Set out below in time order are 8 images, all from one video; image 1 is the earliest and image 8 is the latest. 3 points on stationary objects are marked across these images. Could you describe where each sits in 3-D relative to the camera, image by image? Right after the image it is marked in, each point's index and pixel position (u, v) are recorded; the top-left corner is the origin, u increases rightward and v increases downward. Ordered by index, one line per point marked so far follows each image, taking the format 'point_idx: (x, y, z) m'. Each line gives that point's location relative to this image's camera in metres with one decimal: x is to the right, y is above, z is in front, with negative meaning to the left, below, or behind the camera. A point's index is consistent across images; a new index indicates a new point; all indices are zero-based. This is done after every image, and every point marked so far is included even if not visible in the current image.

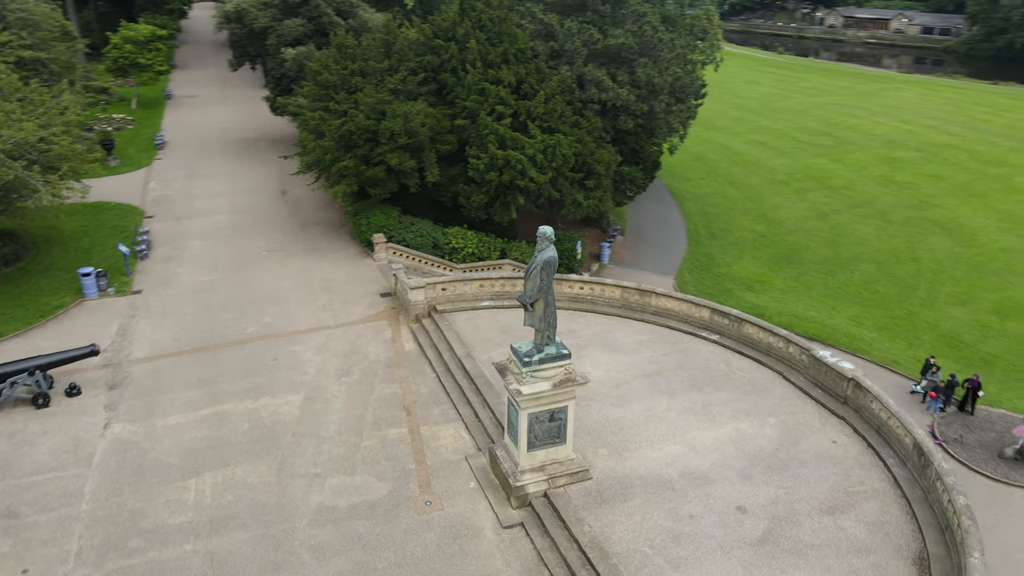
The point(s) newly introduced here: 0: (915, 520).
0: (+7.8, -4.5, +14.2) m
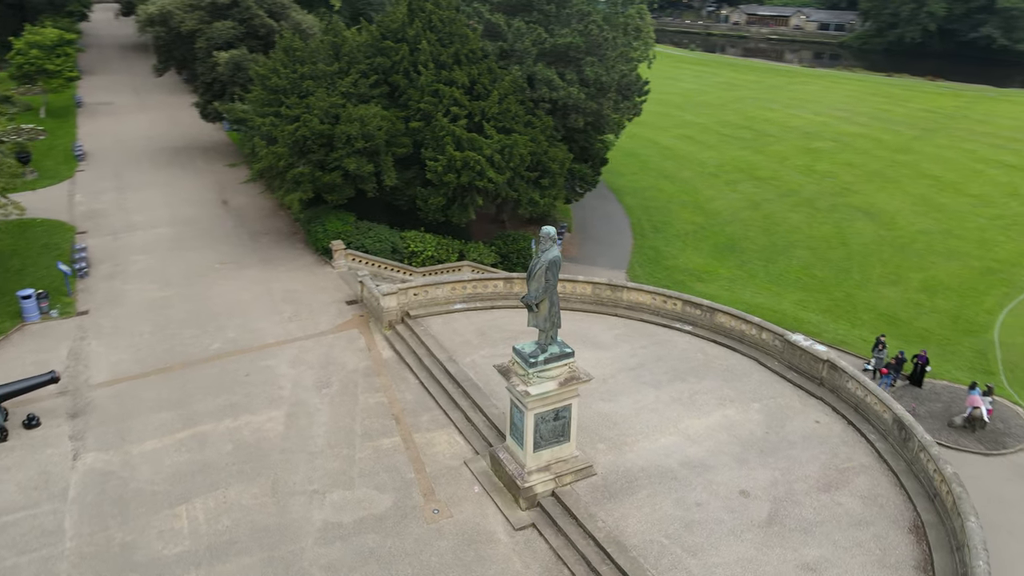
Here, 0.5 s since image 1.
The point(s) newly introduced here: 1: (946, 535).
0: (+8.0, -4.1, +15.0) m
1: (+8.1, -4.6, +13.7) m
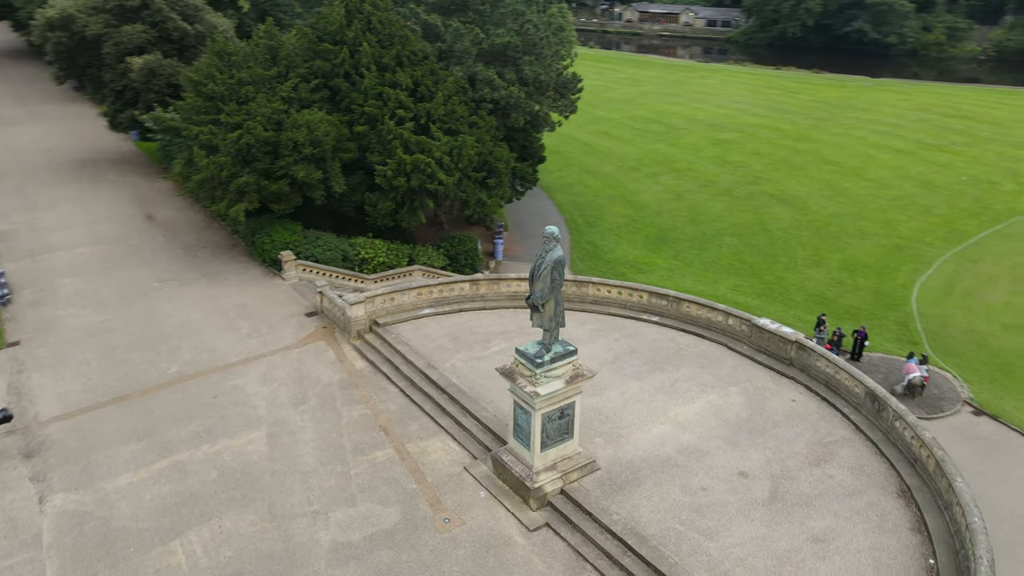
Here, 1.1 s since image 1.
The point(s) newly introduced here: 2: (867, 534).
0: (+8.1, -3.7, +16.0) m
1: (+8.4, -4.1, +14.7) m
2: (+6.8, -4.7, +14.0) m
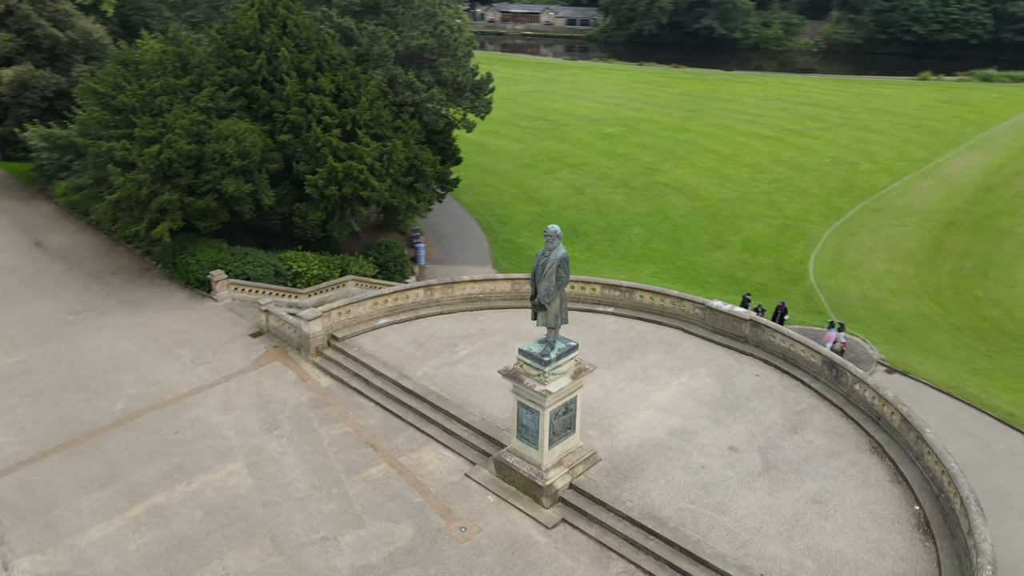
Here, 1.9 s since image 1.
0: (+8.0, -3.1, +17.4) m
1: (+8.6, -3.5, +16.1) m
2: (+7.1, -4.2, +15.2) m
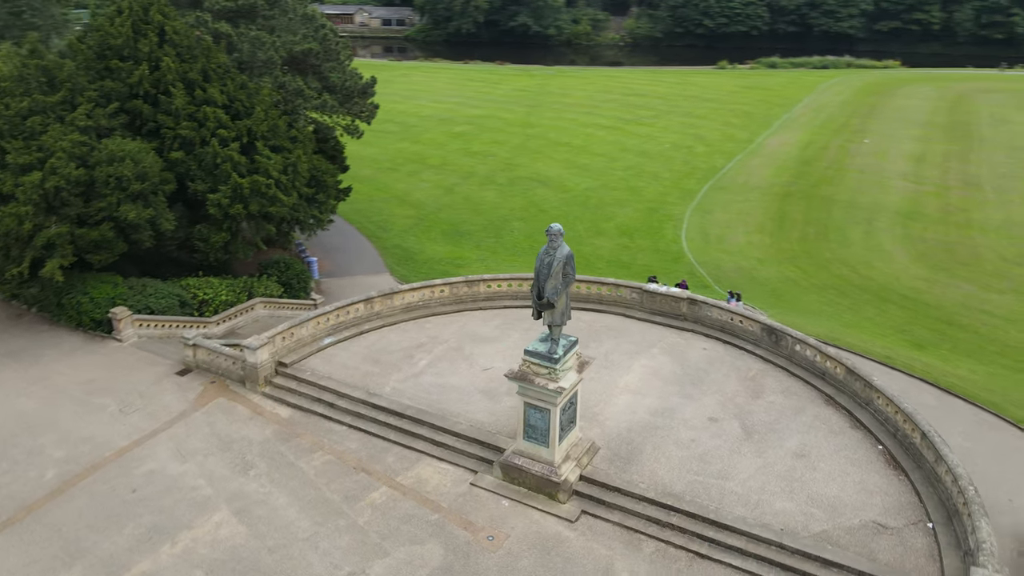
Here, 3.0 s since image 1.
0: (+7.5, -2.3, +19.2) m
1: (+8.3, -2.7, +18.1) m
2: (+7.2, -3.5, +16.9) m
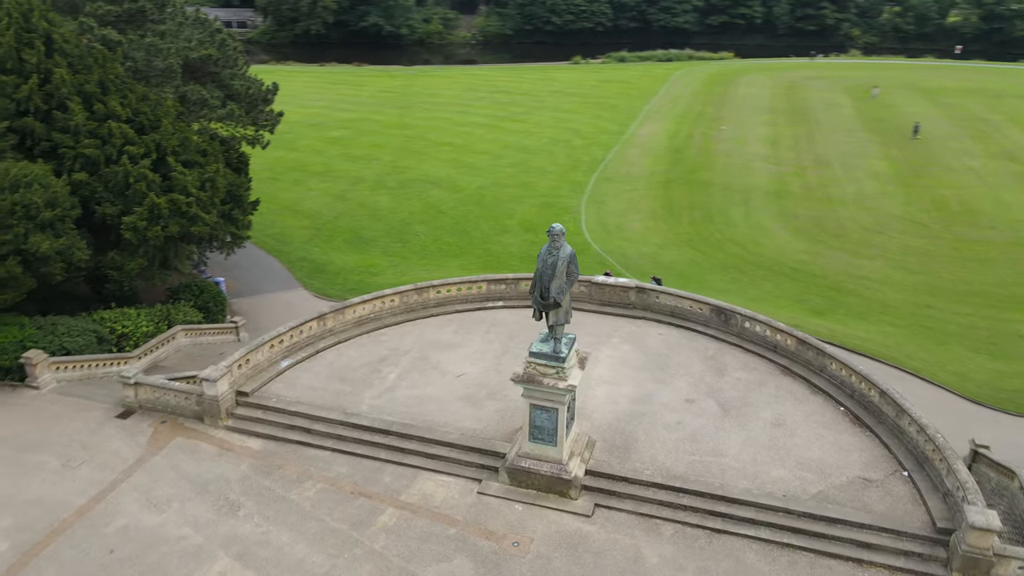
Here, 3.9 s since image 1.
0: (+6.7, -1.8, +20.5) m
1: (+7.8, -2.1, +19.5) m
2: (+7.0, -2.9, +18.2) m
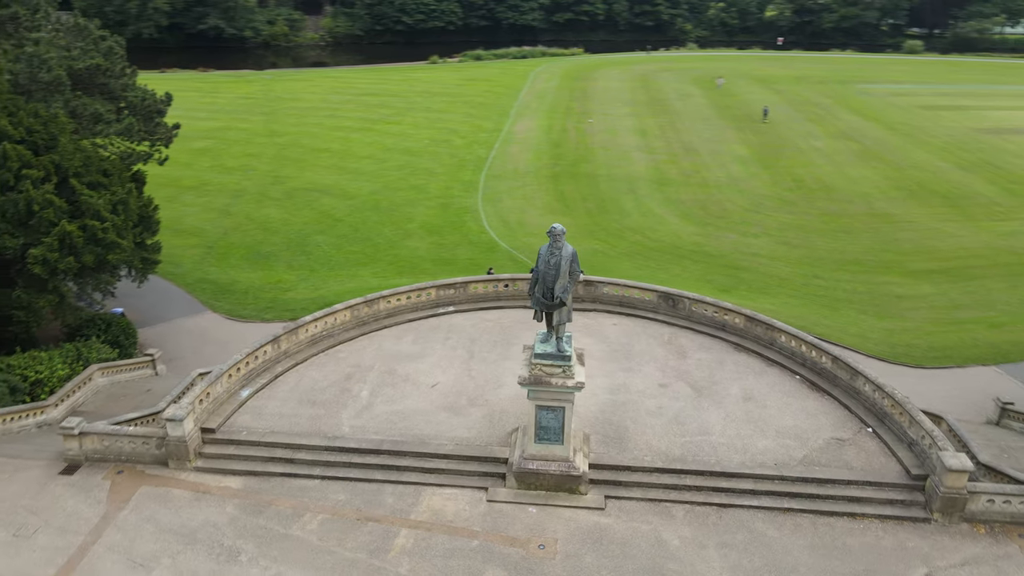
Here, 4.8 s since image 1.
0: (+5.6, -1.3, +21.6) m
1: (+6.9, -1.5, +20.8) m
2: (+6.4, -2.4, +19.3) m
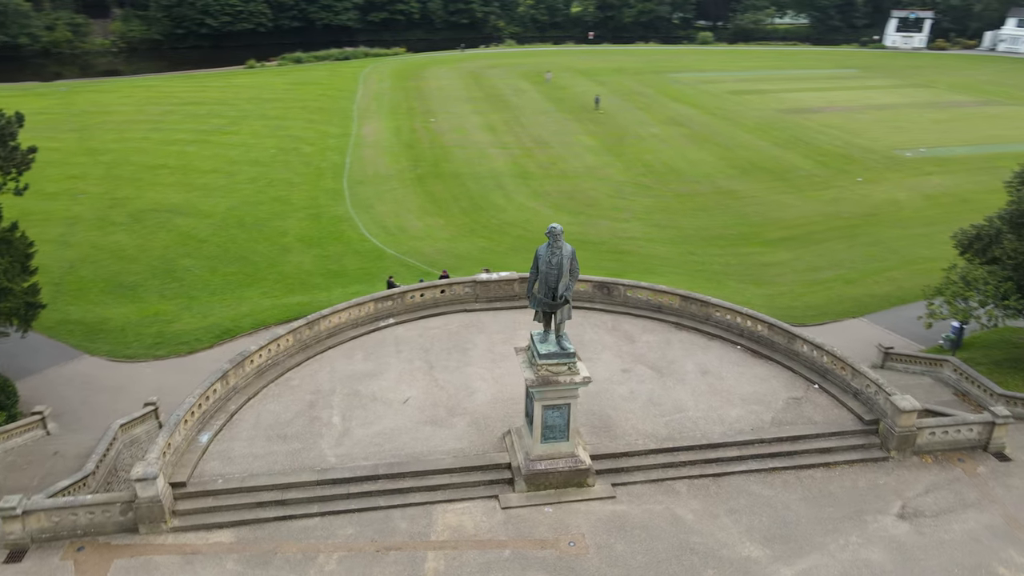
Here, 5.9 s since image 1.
0: (+4.0, -0.9, +22.6) m
1: (+5.4, -0.9, +22.2) m
2: (+5.4, -1.9, +20.6) m
